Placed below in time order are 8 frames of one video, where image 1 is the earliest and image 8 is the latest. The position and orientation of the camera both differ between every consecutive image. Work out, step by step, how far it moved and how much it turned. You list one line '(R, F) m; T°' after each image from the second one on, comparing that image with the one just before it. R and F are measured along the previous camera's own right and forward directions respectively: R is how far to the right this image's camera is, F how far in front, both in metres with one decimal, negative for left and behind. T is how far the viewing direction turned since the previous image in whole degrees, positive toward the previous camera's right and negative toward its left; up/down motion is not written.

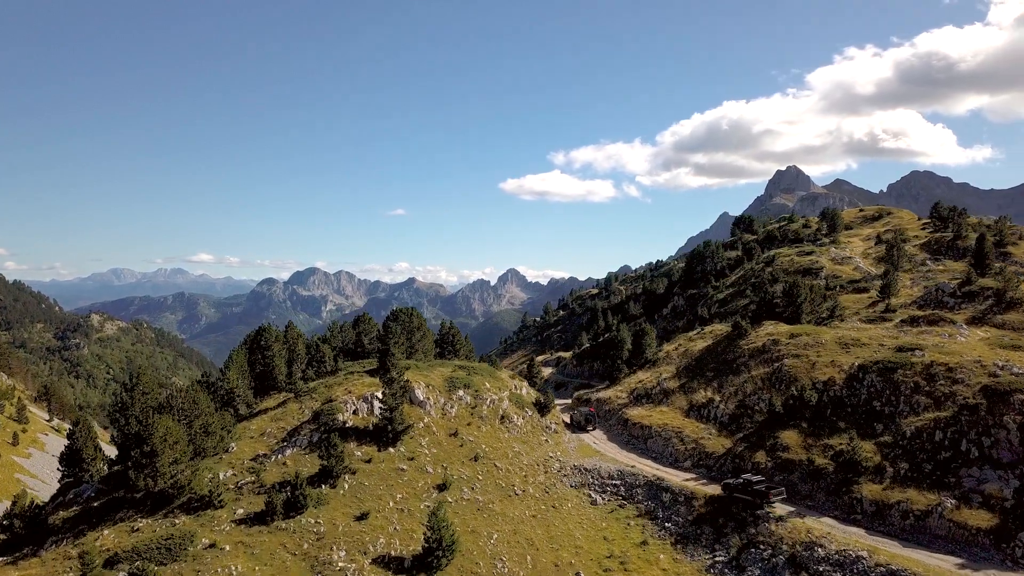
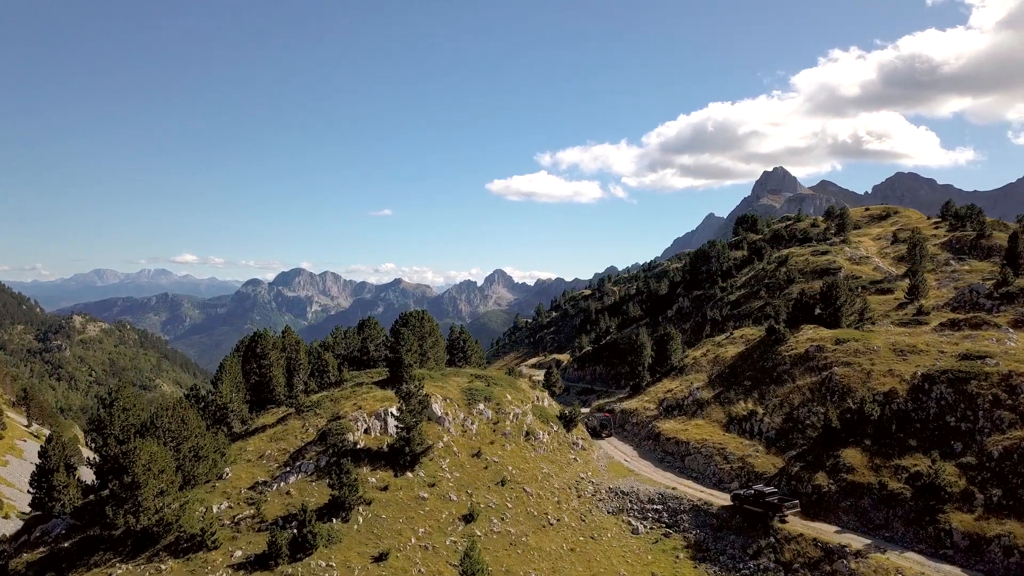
(-4.7, +6.3) m; +1°
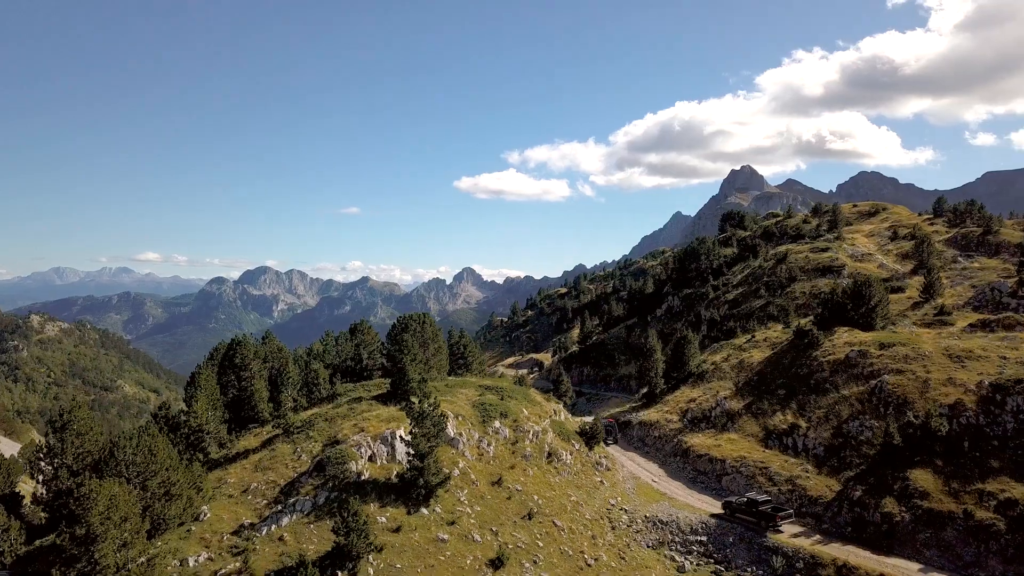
(-5.3, +7.5) m; +3°
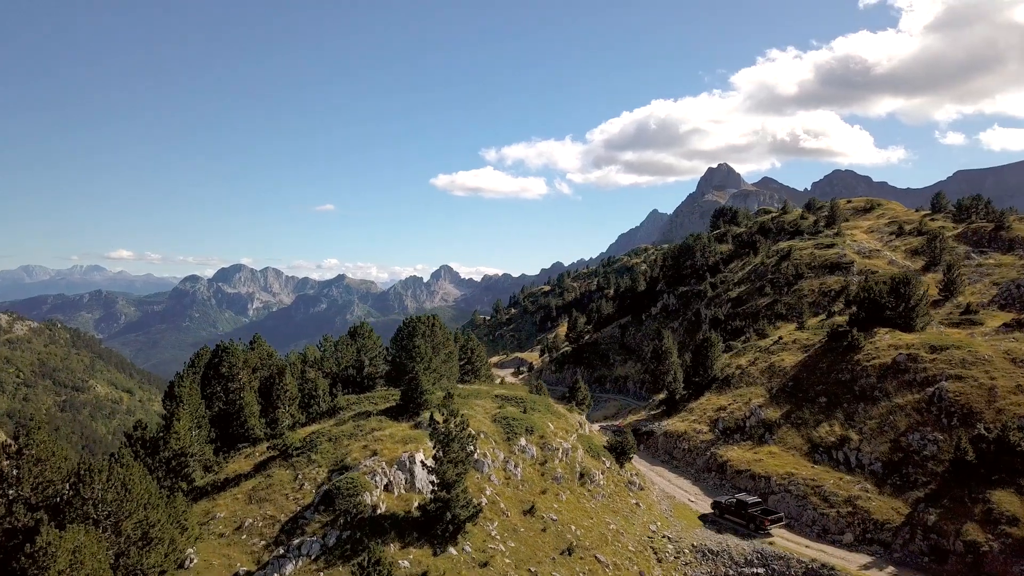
(-5.0, +6.4) m; +2°
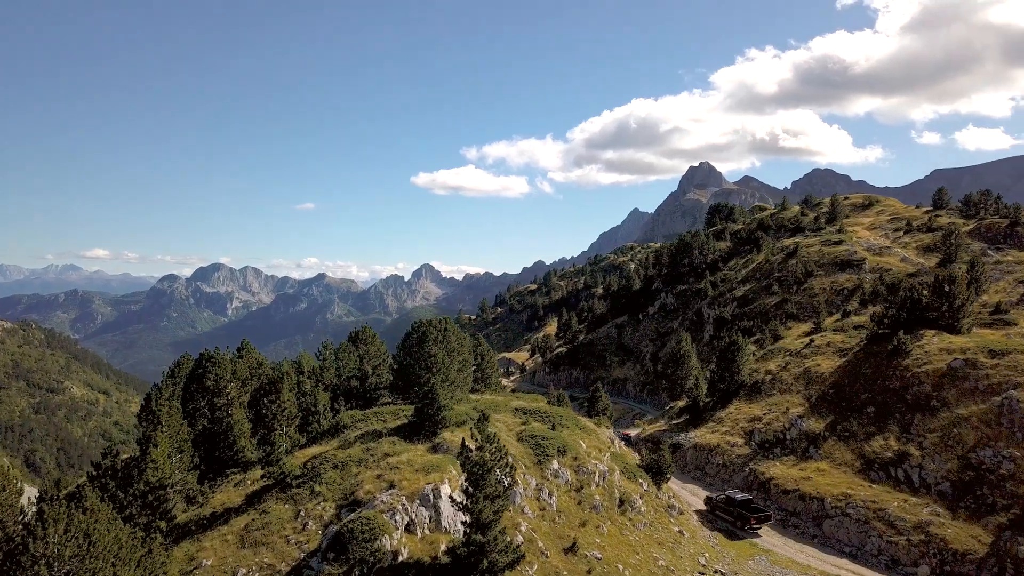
(-4.4, +6.2) m; +2°
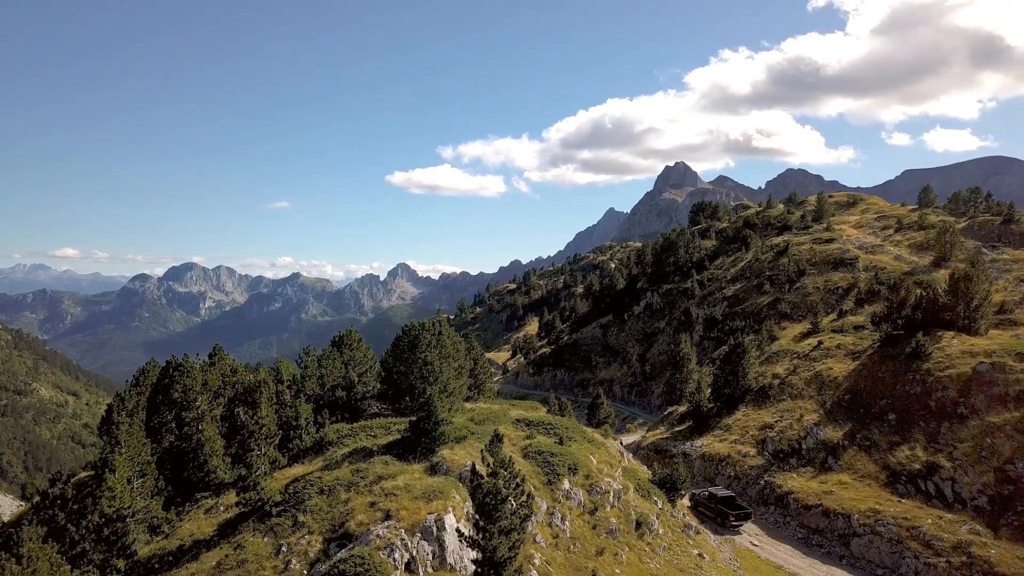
(-2.4, +4.8) m; +2°
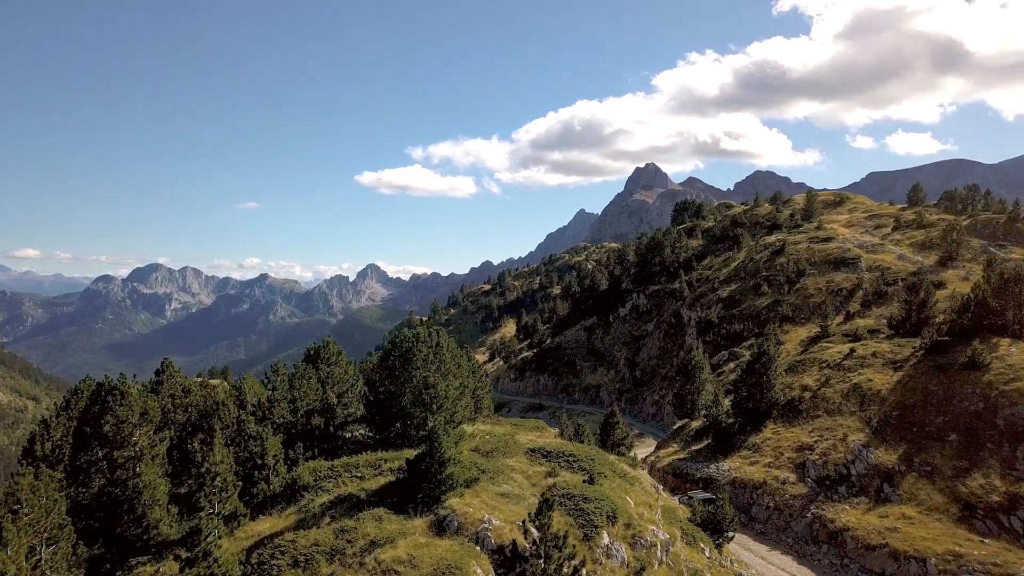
(-3.6, +8.6) m; +3°
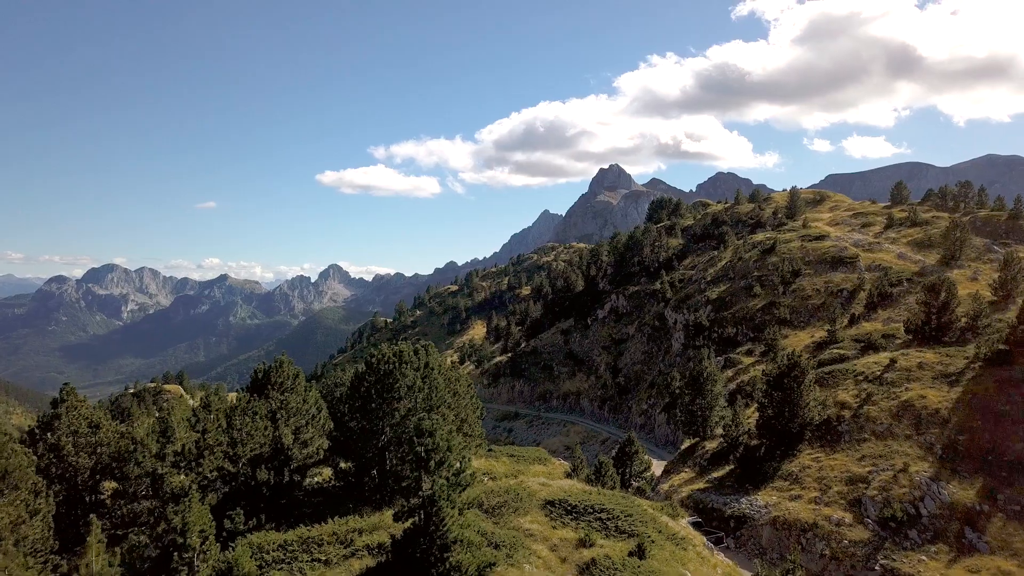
(-3.3, +10.5) m; +4°
